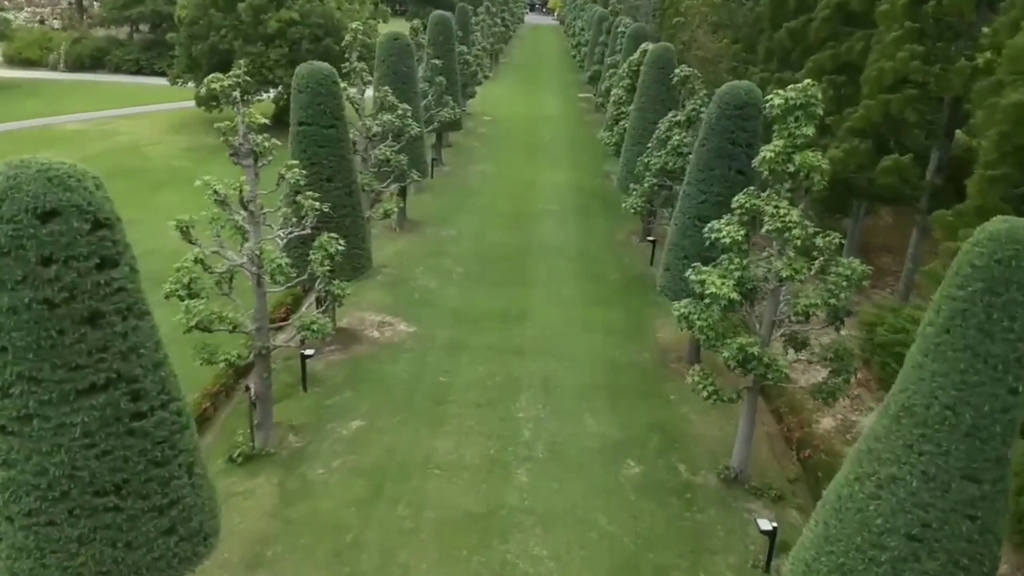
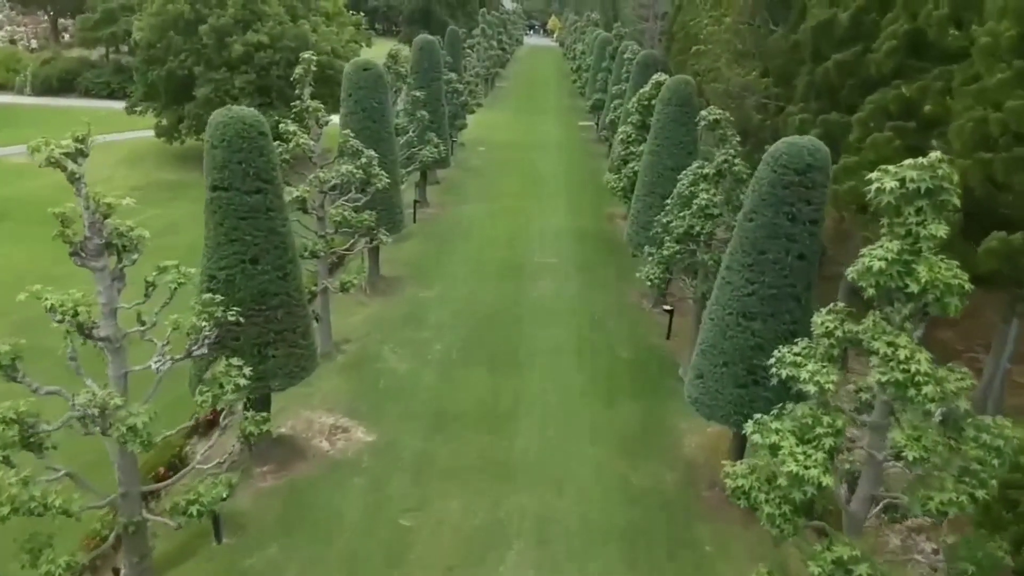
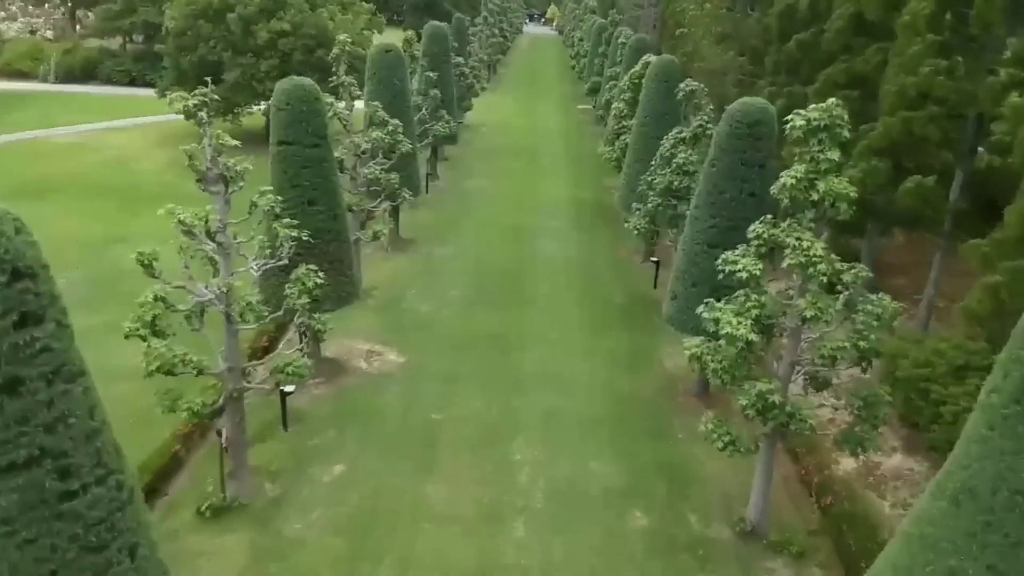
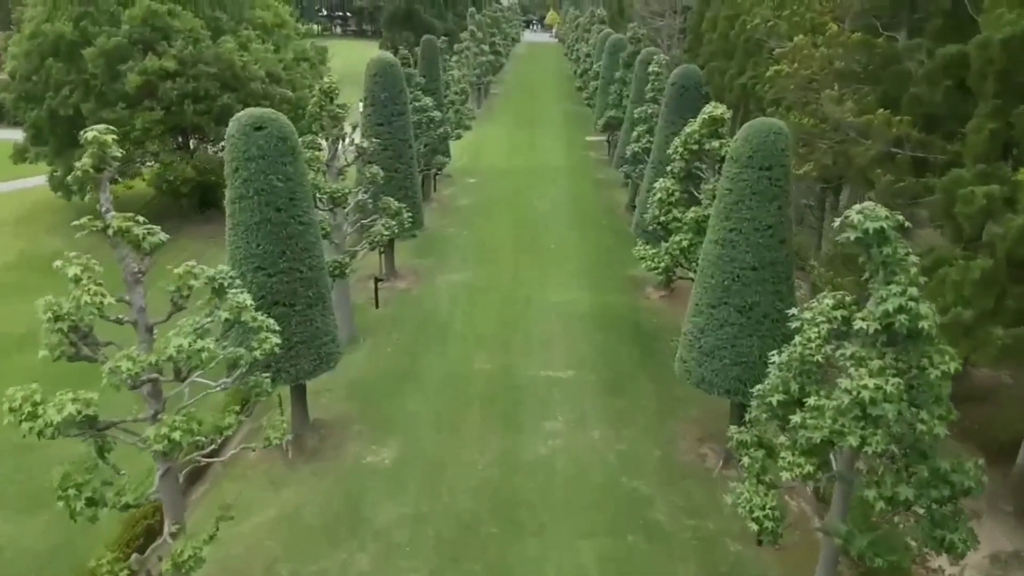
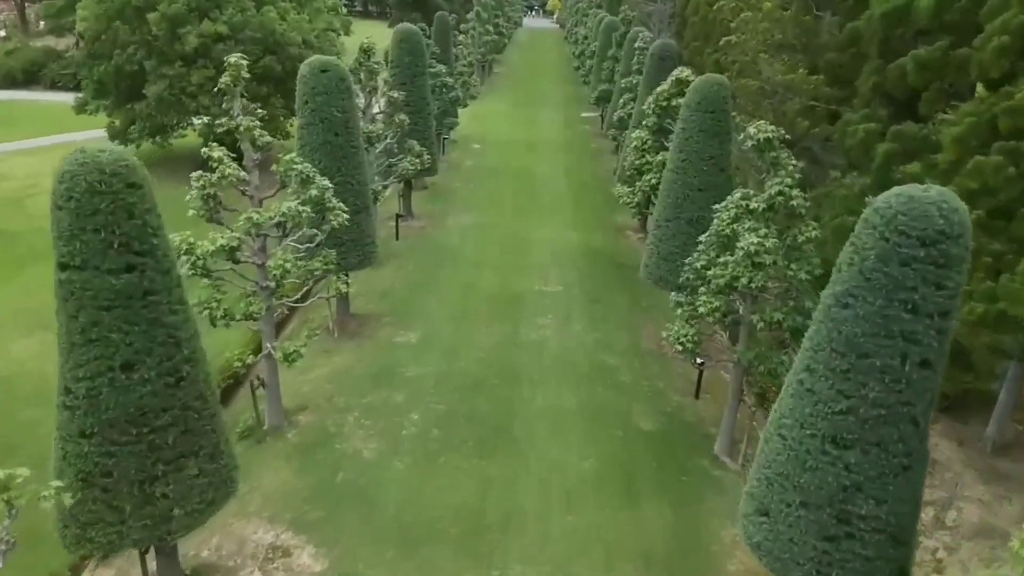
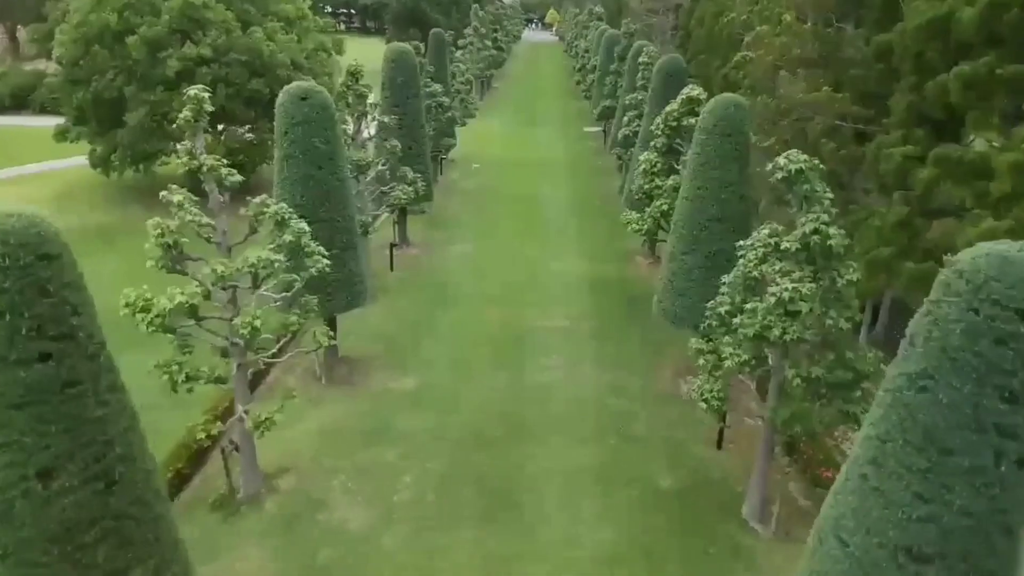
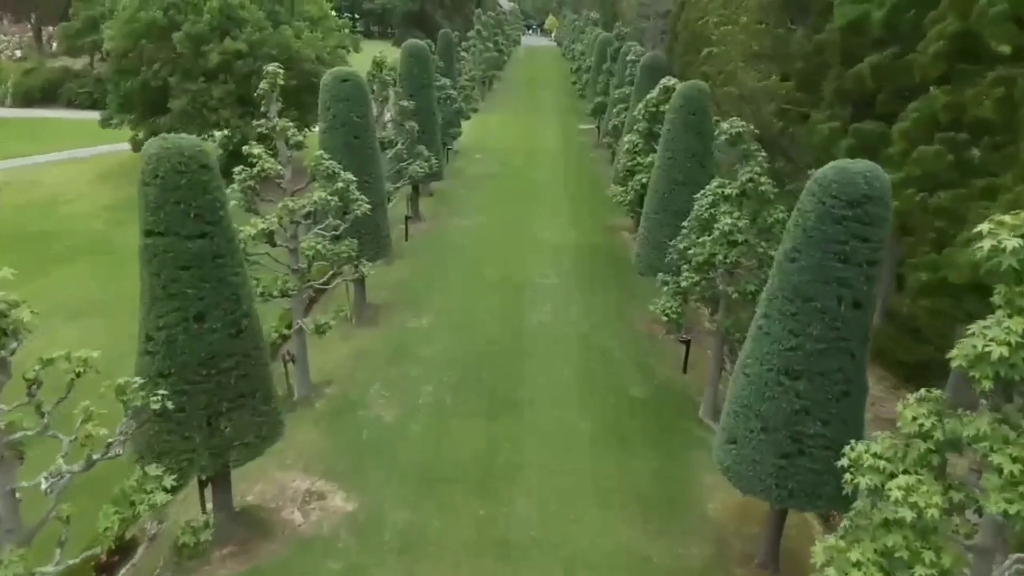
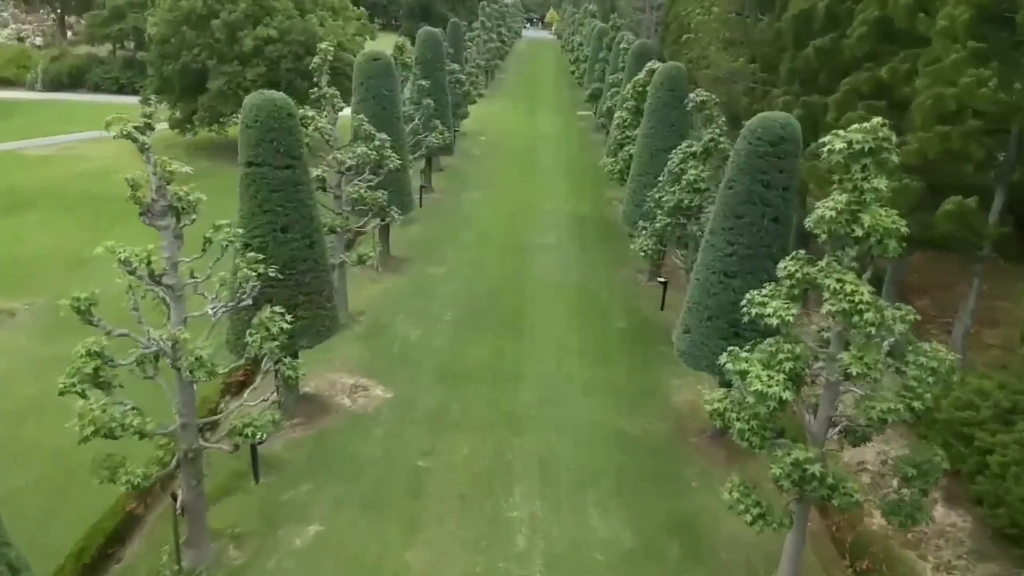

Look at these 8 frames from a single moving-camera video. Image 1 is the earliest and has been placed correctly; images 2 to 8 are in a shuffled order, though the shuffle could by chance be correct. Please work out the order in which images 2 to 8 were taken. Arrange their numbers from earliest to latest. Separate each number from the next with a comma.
3, 8, 2, 7, 5, 6, 4
